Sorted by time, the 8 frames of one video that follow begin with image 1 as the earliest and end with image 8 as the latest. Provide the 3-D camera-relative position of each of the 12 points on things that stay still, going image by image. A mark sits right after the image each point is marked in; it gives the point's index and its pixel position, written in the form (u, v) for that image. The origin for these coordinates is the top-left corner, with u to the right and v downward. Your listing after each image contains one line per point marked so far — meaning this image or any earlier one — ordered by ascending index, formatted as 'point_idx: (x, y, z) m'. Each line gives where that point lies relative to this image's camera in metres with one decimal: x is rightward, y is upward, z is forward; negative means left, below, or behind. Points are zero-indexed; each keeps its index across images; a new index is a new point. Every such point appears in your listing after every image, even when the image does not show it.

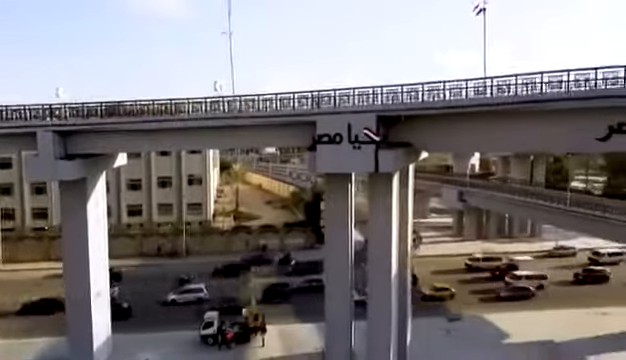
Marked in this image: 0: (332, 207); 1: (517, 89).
0: (+0.9, -1.2, +19.8) m
1: (+6.8, +3.1, +15.5) m
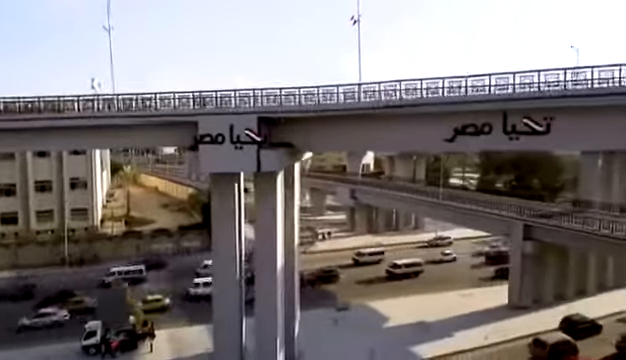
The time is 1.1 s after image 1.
0: (-4.2, -1.1, +20.1) m
1: (+2.5, +3.2, +17.1) m
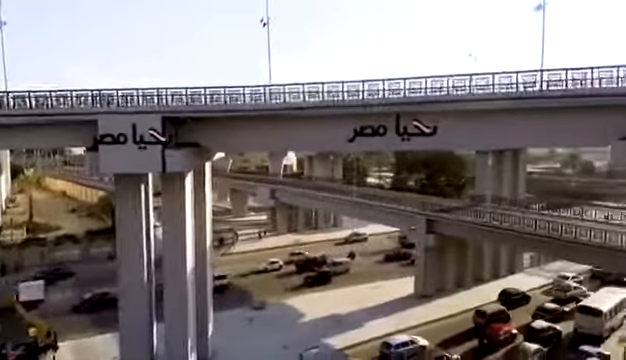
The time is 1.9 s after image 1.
0: (-8.1, -1.2, +19.5) m
1: (-1.1, +3.3, +17.8) m
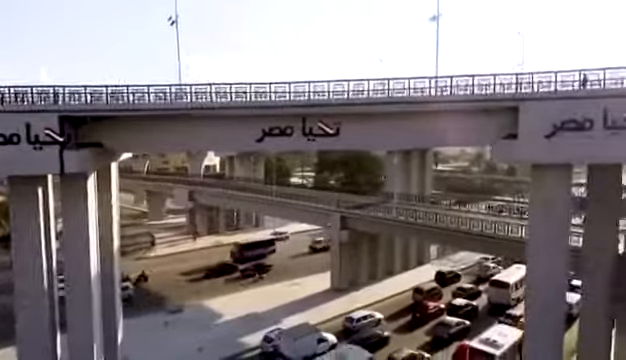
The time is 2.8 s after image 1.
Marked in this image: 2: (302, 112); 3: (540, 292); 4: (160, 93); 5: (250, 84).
0: (-11.9, -1.3, +18.4) m
1: (-4.7, +3.3, +17.7) m
2: (-0.4, +2.6, +17.5) m
3: (+8.3, -4.1, +16.5) m
4: (-6.0, +3.4, +17.8) m
5: (-2.4, +3.7, +17.6) m
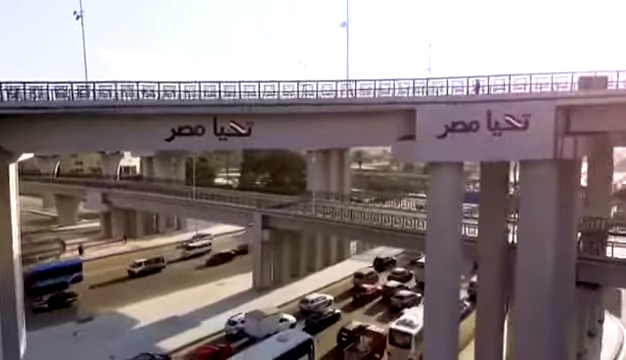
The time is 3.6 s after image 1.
0: (-15.3, -1.4, +16.6) m
1: (-8.2, +3.2, +17.2) m
2: (-3.9, +2.6, +17.7) m
3: (+5.0, -3.9, +18.0) m
4: (-9.4, +3.4, +17.0) m
5: (-5.9, +3.7, +17.4) m
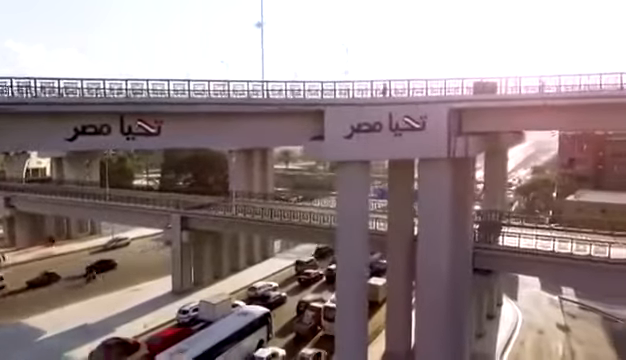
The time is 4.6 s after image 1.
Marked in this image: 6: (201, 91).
0: (-18.4, -1.6, +14.5) m
1: (-11.5, +3.2, +16.1) m
2: (-7.3, +2.6, +17.2) m
3: (+1.5, -3.8, +19.0) m
4: (-12.7, +3.3, +15.8) m
5: (-9.3, +3.7, +16.6) m
6: (-4.4, +3.5, +18.0) m
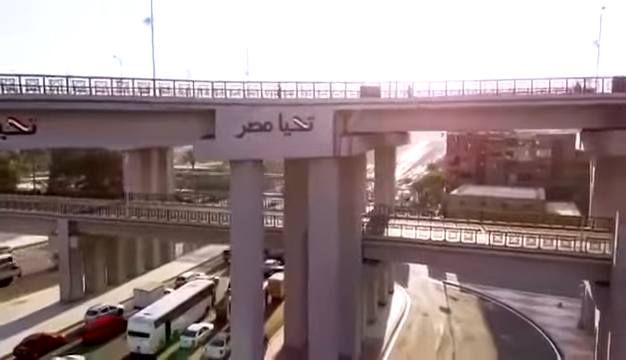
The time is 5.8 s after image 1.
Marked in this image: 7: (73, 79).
0: (-21.6, -1.9, +11.1) m
1: (-15.3, +3.0, +14.0) m
2: (-11.4, +2.5, +16.0) m
3: (-3.0, -3.8, +19.4) m
4: (-16.4, +3.1, +13.5) m
5: (-13.2, +3.5, +15.0) m
6: (-8.7, +3.5, +17.3) m
7: (-9.0, +3.8, +17.1) m
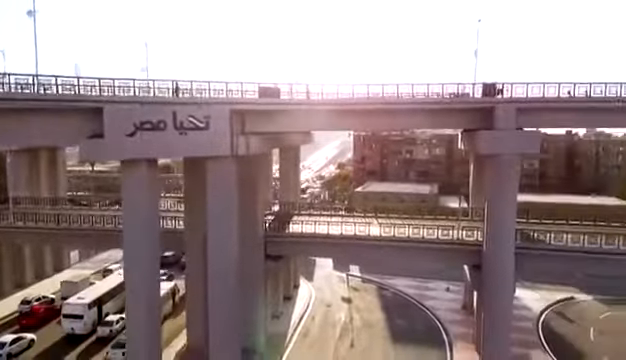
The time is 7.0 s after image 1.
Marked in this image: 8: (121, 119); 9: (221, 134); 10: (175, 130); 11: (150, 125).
0: (-24.1, -2.2, +7.4) m
1: (-18.4, +2.8, +11.4) m
2: (-15.0, +2.4, +14.0) m
3: (-7.3, -3.8, +19.0) m
4: (-19.4, +2.9, +10.7) m
5: (-16.6, +3.4, +12.7) m
6: (-12.6, +3.4, +15.8) m
7: (-12.9, +3.7, +15.6) m
8: (-7.6, +2.4, +18.2) m
9: (-3.9, +2.0, +19.7) m
10: (-5.8, +2.1, +19.1) m
11: (-6.6, +2.3, +18.7) m
